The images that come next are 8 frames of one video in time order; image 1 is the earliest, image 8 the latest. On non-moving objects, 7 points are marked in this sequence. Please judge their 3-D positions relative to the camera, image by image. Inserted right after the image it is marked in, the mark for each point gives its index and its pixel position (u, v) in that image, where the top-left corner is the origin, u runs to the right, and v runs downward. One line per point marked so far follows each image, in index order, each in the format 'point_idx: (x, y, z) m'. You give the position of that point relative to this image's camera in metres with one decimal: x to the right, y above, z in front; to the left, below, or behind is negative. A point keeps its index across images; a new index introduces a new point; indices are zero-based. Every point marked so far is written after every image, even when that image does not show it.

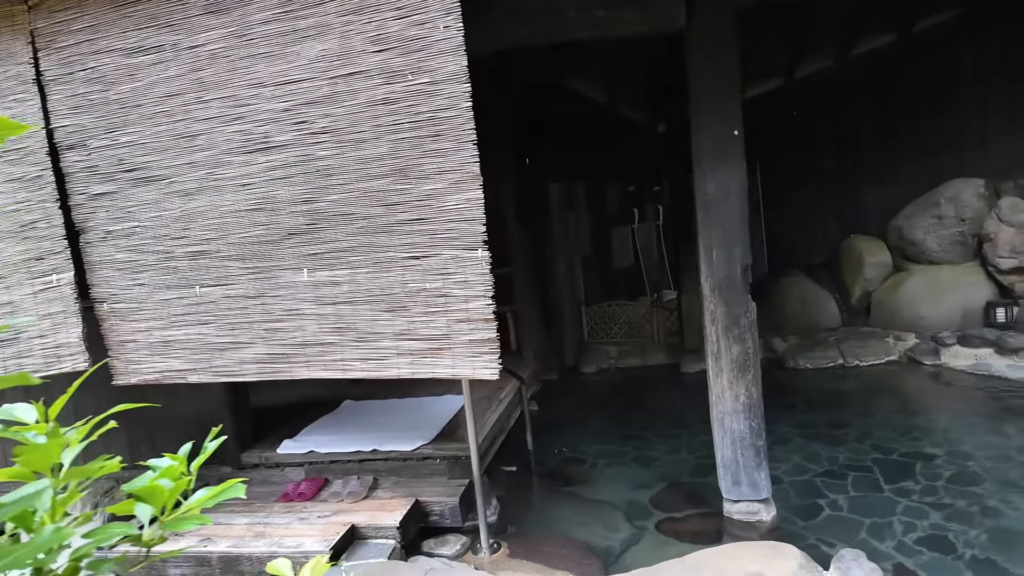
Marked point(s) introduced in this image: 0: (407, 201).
0: (-0.4, +0.4, +2.5) m
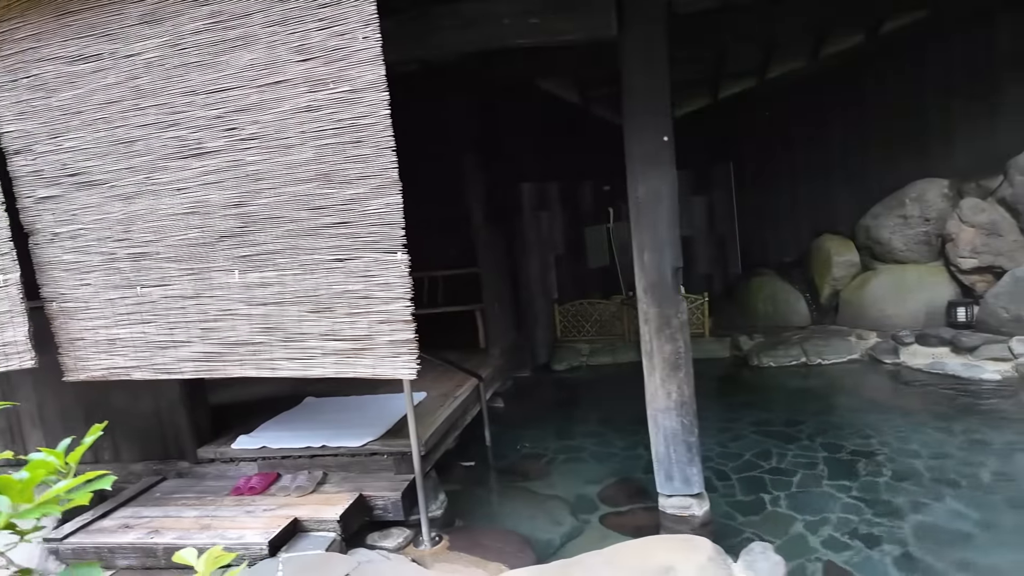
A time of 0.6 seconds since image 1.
0: (-0.8, +0.4, +2.6) m
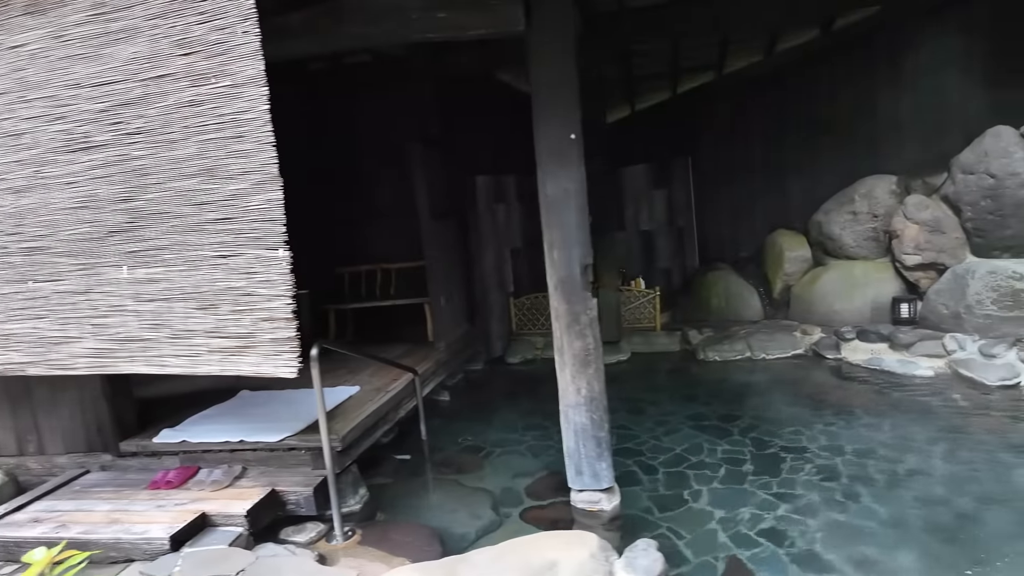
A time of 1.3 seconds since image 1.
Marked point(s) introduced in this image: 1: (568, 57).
0: (-1.3, +0.4, +2.6) m
1: (+0.3, +1.2, +3.2) m
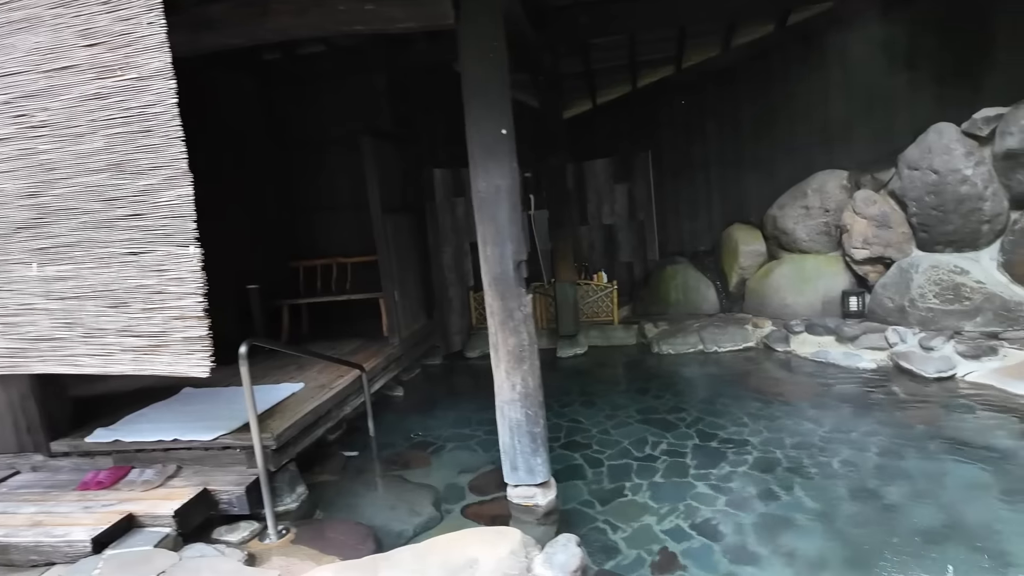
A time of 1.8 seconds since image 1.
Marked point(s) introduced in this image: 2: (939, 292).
0: (-1.6, +0.4, +2.5) m
1: (-0.1, +1.2, +3.1) m
2: (+3.8, 0.0, +5.4) m
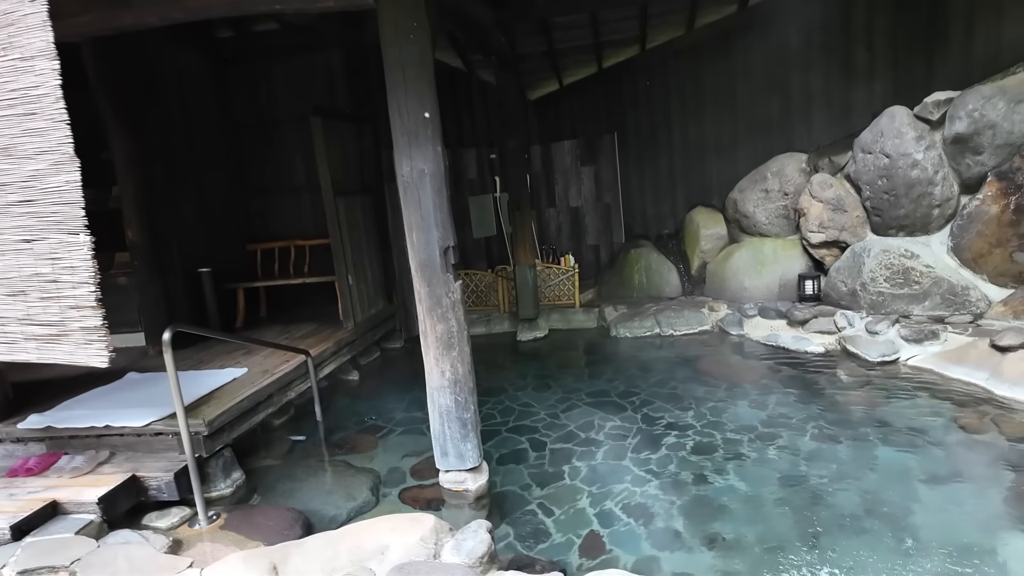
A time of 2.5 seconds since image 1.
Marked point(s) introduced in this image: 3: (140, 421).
0: (-2.0, +0.4, +2.4) m
1: (-0.5, +1.3, +3.1) m
2: (+3.4, +0.1, +5.4) m
3: (-2.3, -0.8, +3.7) m
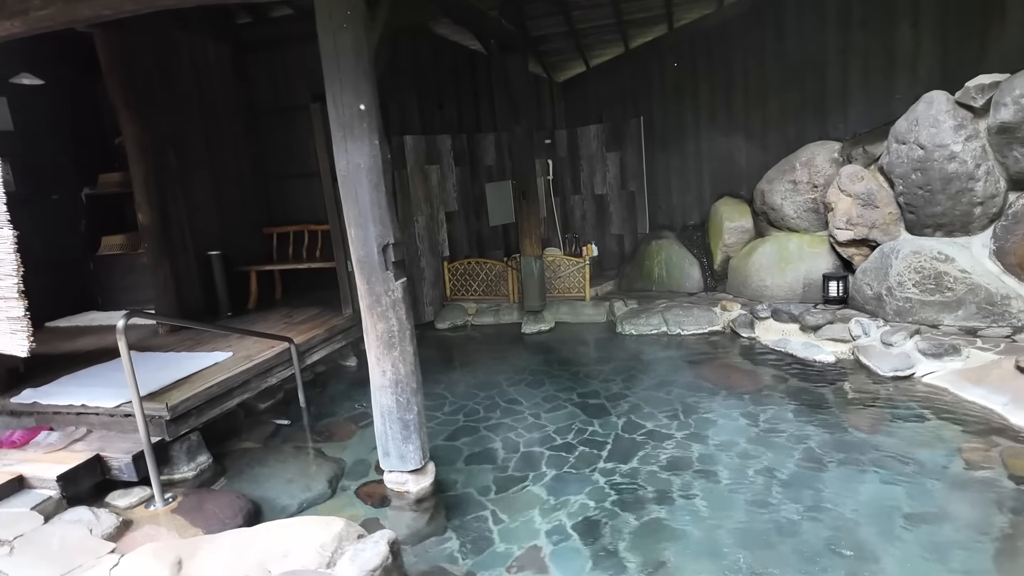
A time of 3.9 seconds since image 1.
0: (-2.4, +0.5, +2.5) m
1: (-0.8, +1.3, +2.9) m
2: (+3.3, +0.1, +4.9) m
3: (-2.6, -0.7, +3.9) m
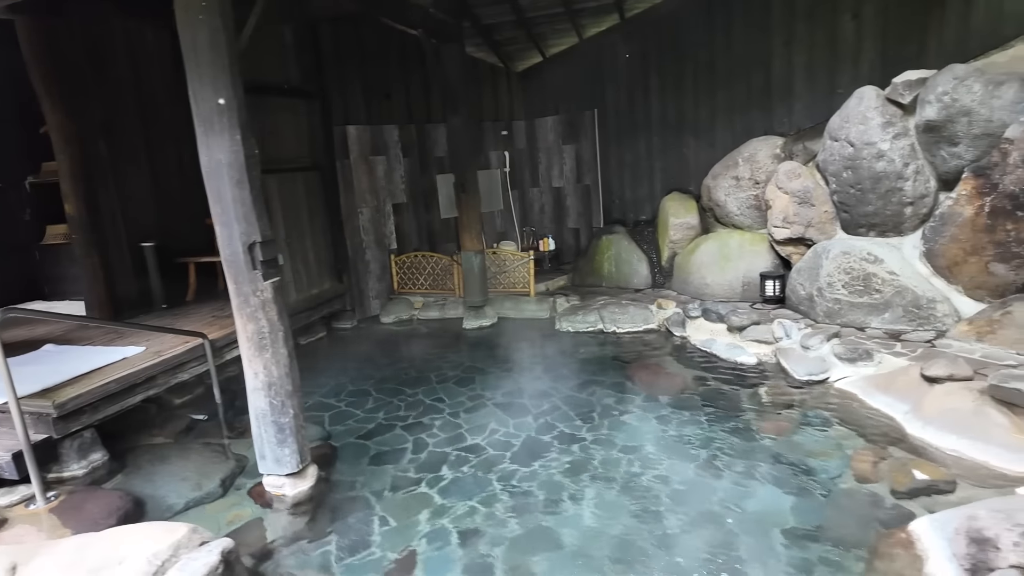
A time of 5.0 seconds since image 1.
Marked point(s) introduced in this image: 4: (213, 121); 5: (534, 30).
0: (-3.0, +0.5, +2.4) m
1: (-1.4, +1.3, +2.8) m
2: (+2.7, 0.0, +4.8) m
3: (-3.2, -0.7, +3.8) m
4: (-1.4, +0.8, +2.9) m
5: (+0.3, +3.0, +7.0) m
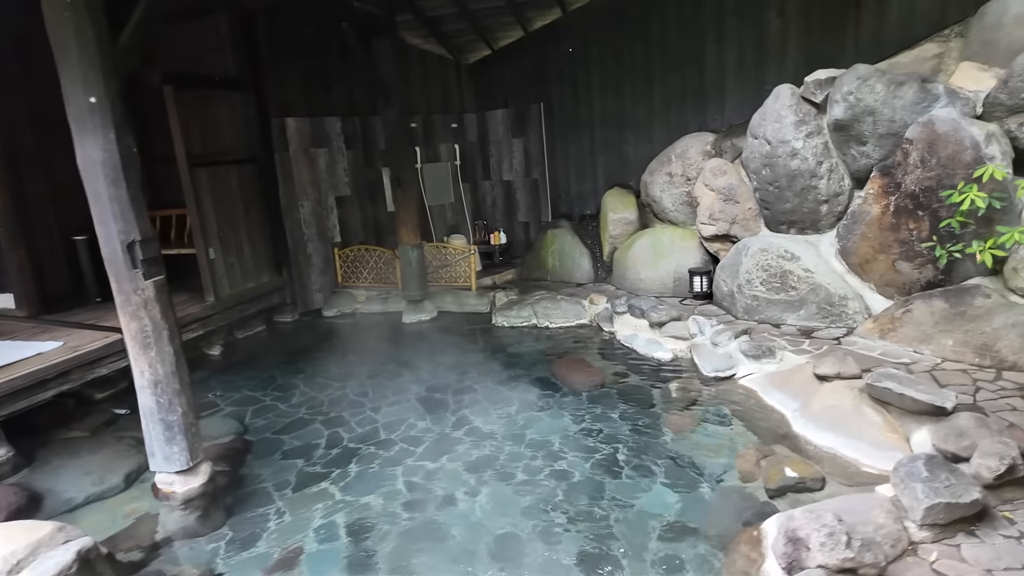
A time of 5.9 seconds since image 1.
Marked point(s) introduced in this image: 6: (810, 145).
0: (-3.6, +0.5, +2.4) m
1: (-2.0, +1.3, +2.8) m
2: (+2.0, +0.1, +4.8) m
3: (-3.9, -0.7, +3.8) m
4: (-2.0, +0.8, +2.9) m
5: (-0.4, +3.1, +7.0) m
6: (+2.3, +1.1, +4.5) m
